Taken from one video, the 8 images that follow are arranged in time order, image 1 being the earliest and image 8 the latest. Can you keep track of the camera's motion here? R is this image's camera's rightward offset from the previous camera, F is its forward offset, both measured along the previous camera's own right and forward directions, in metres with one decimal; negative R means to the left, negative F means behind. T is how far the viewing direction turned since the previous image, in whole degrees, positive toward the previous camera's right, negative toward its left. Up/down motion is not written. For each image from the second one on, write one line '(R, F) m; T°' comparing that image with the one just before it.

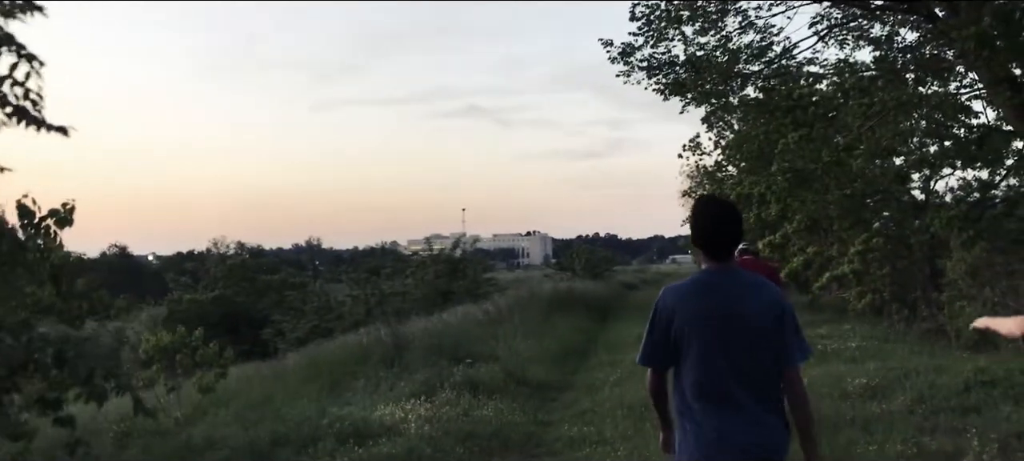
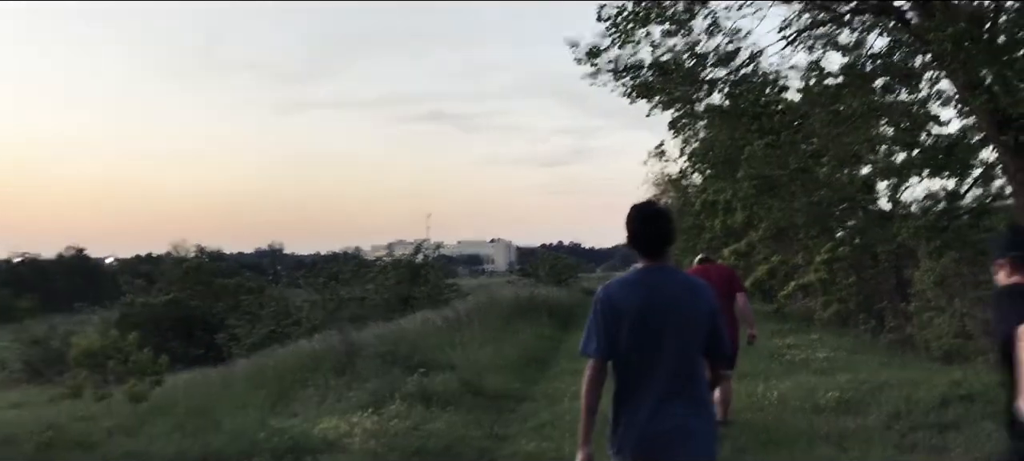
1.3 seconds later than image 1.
(+0.1, +0.5) m; +2°
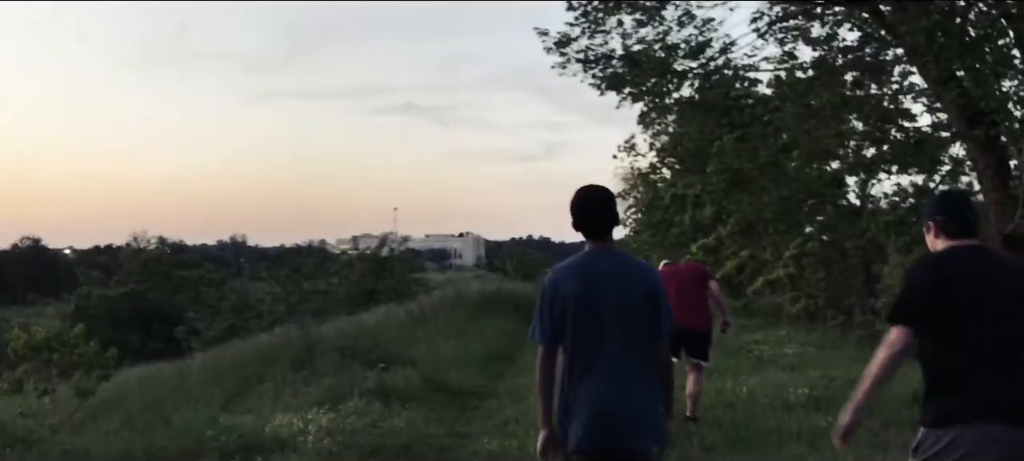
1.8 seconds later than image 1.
(0.0, +0.3) m; +2°
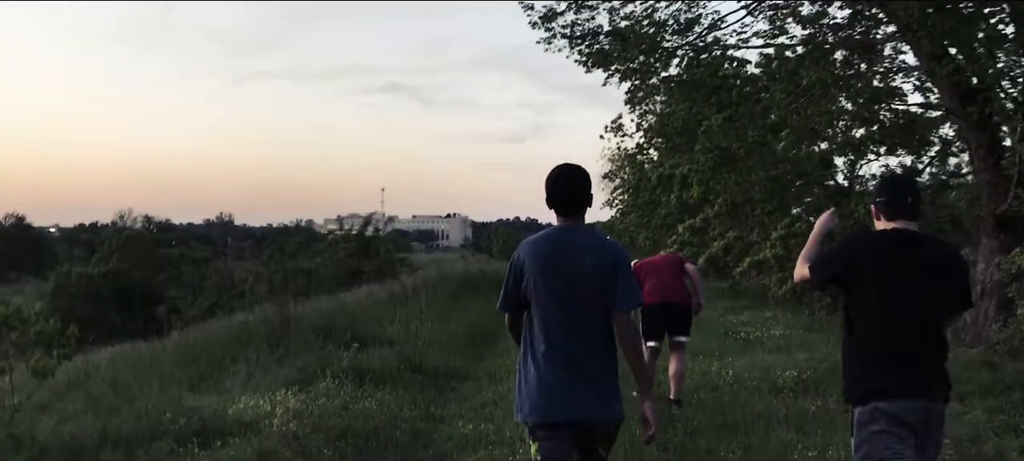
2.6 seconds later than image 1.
(+0.1, +0.3) m; +1°
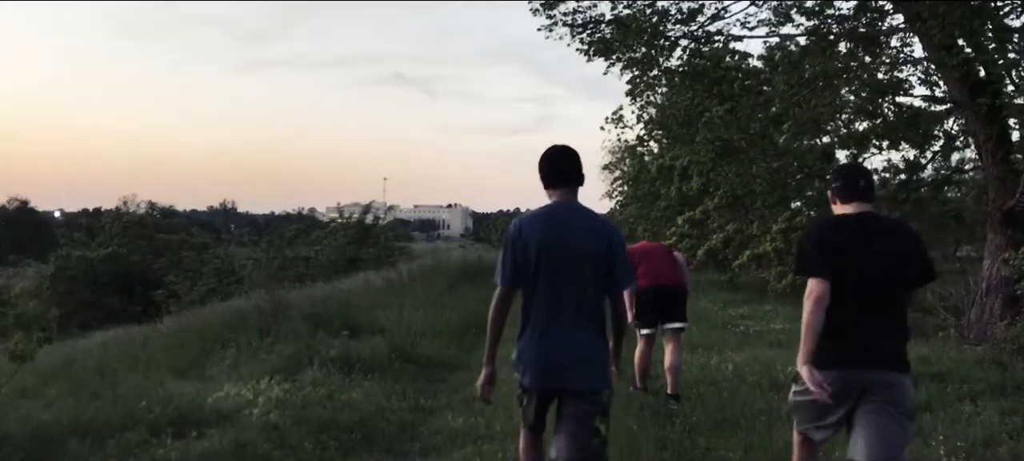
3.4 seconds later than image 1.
(+0.1, +0.2) m; 0°
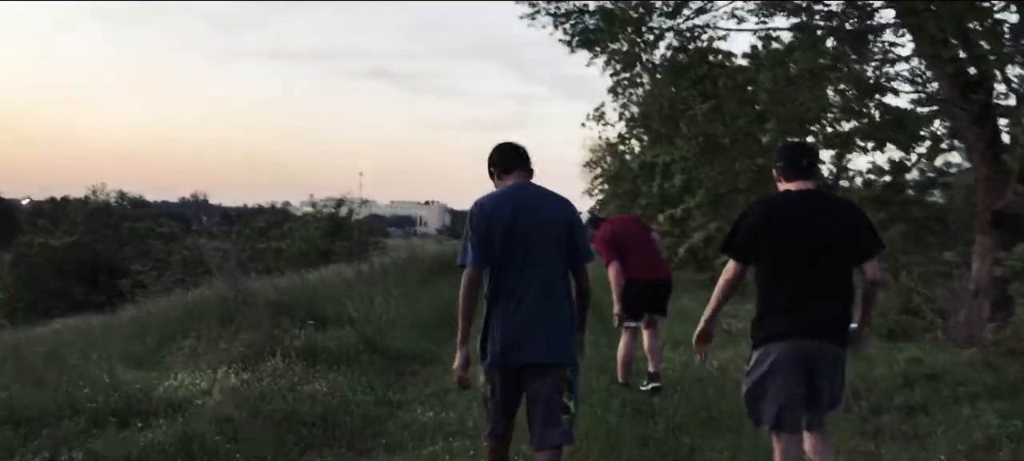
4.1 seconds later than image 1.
(0.0, +0.4) m; +1°
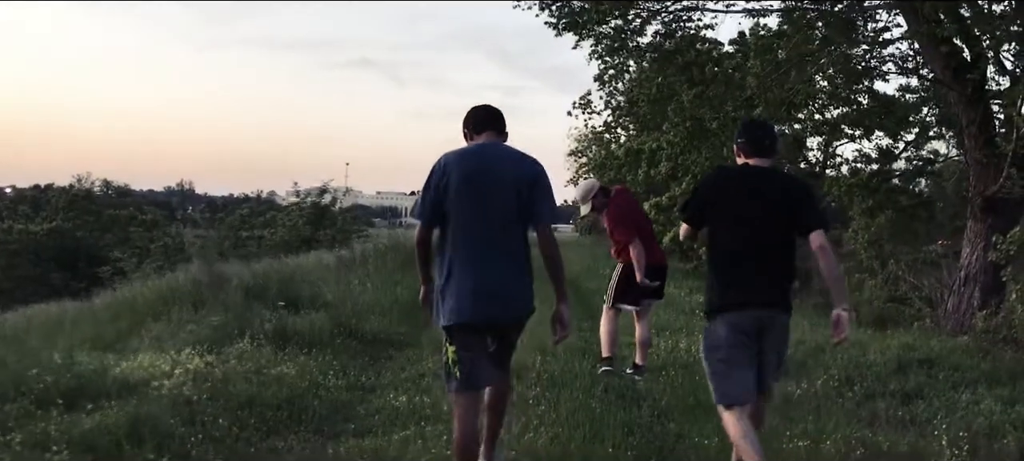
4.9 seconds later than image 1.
(0.0, +0.3) m; +1°
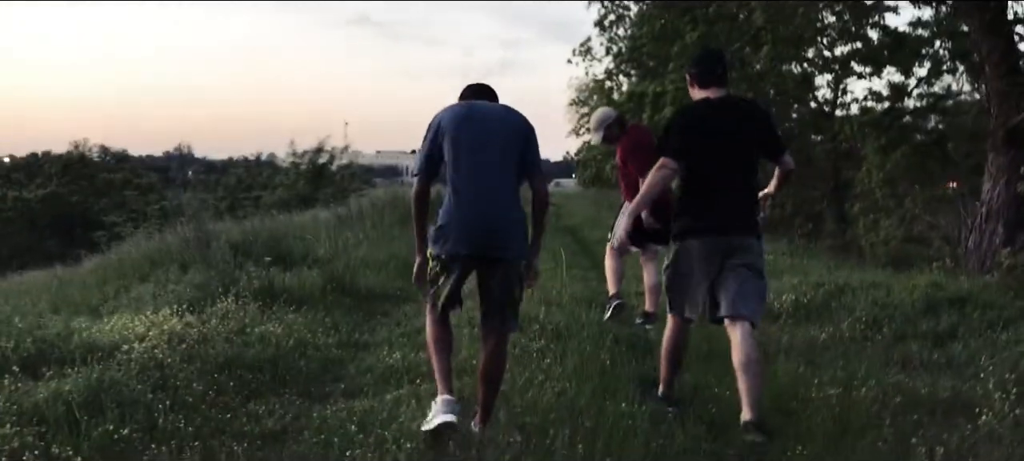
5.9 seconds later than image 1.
(0.0, +0.5) m; 0°
